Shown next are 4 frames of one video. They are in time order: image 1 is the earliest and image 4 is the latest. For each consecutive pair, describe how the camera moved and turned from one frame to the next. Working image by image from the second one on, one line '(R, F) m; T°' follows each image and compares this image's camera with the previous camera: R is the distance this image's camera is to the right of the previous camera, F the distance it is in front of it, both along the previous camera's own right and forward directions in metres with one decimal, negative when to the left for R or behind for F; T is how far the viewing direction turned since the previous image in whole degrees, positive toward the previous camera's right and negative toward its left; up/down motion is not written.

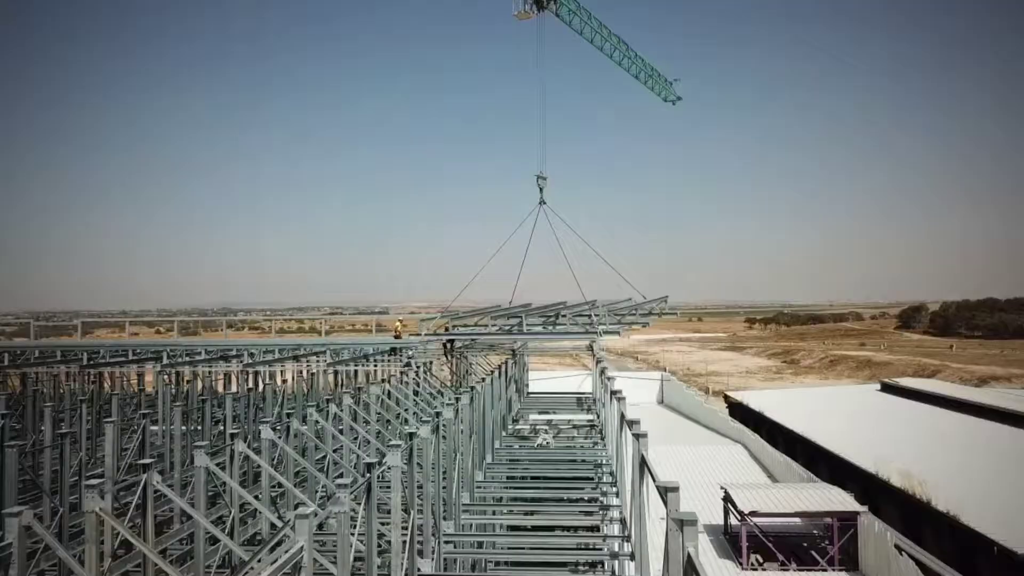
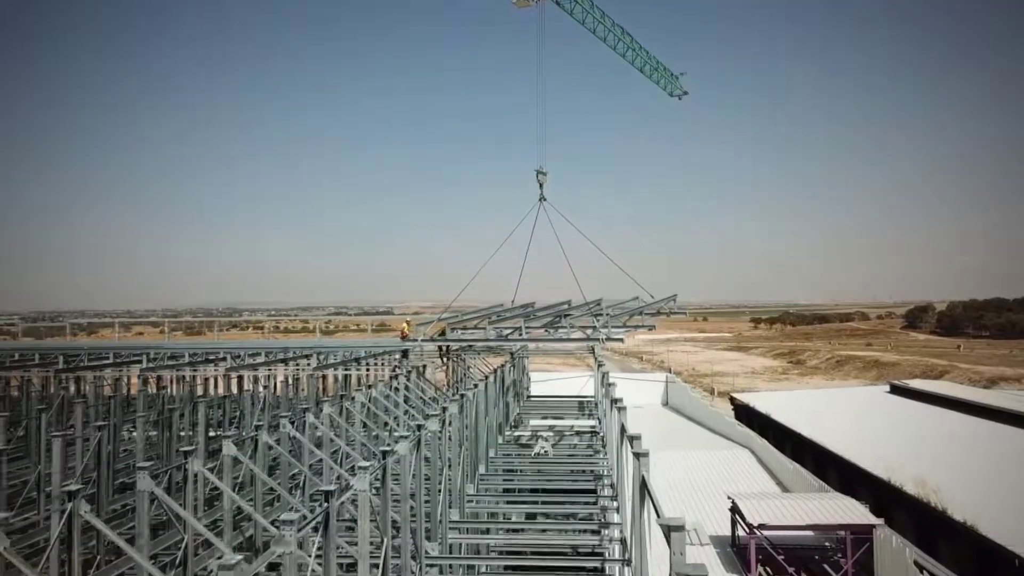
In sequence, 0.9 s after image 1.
(+0.3, +1.3) m; 0°
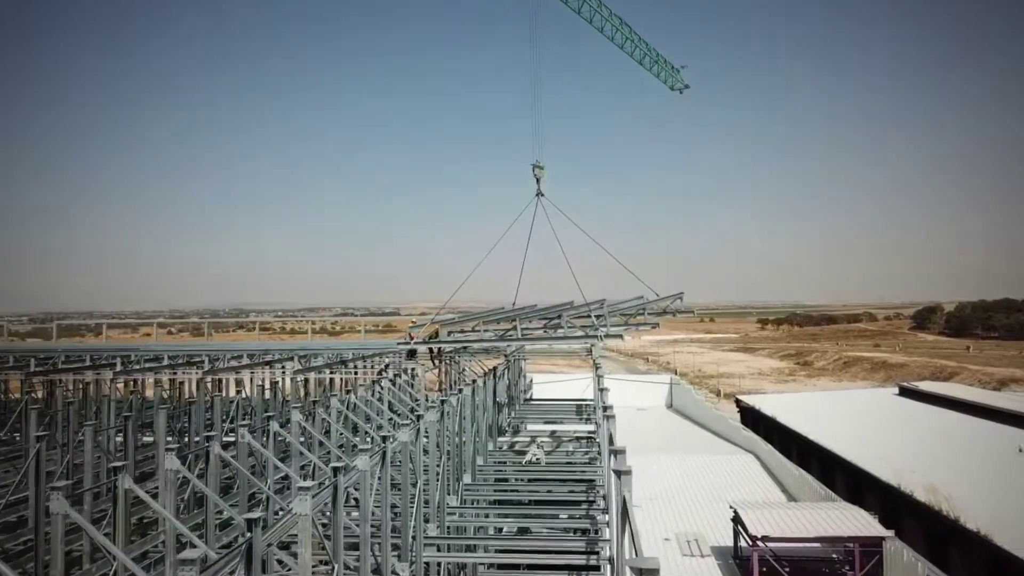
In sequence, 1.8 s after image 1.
(+0.5, +1.2) m; 0°
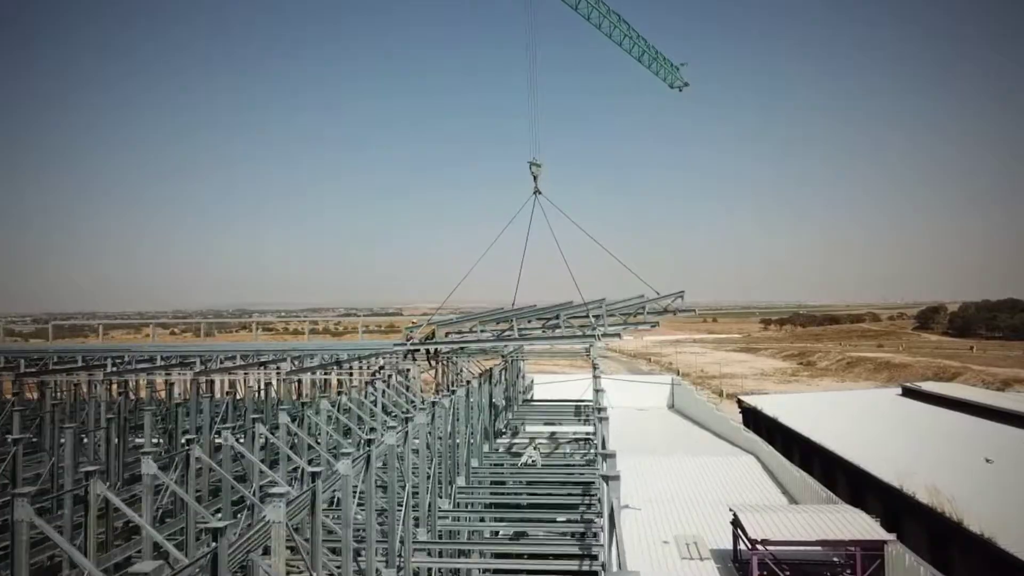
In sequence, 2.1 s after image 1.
(+0.2, +0.3) m; 0°
